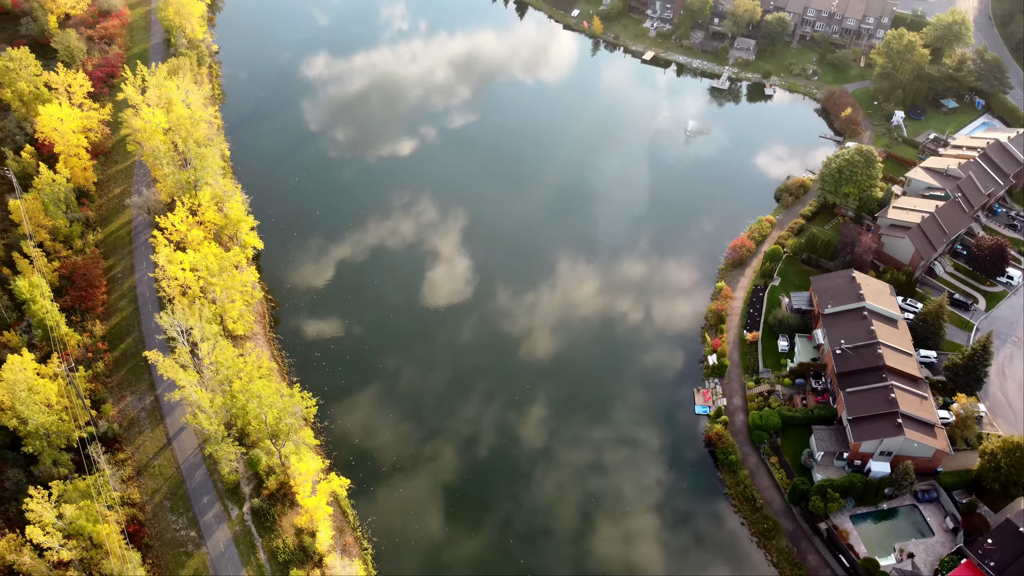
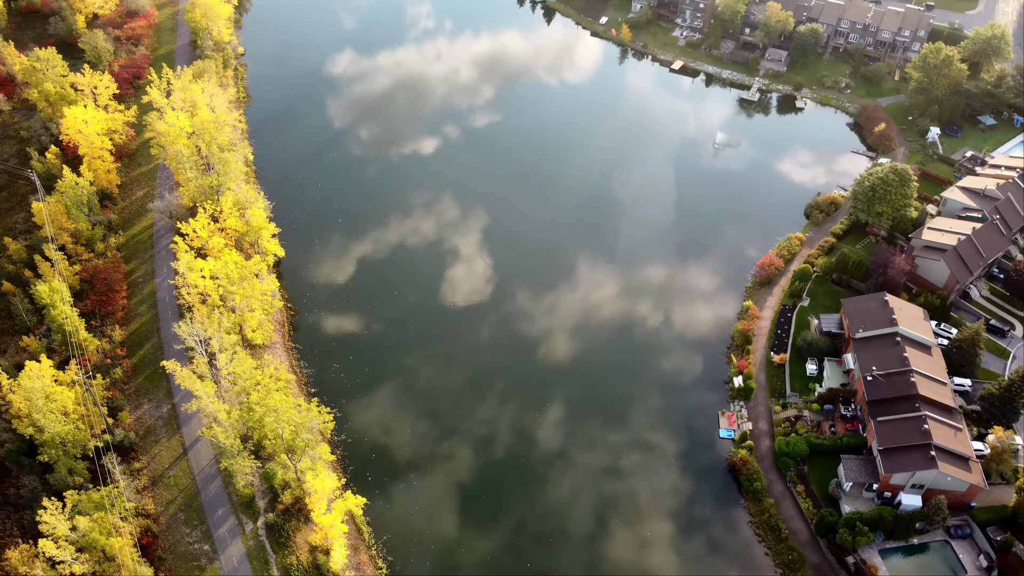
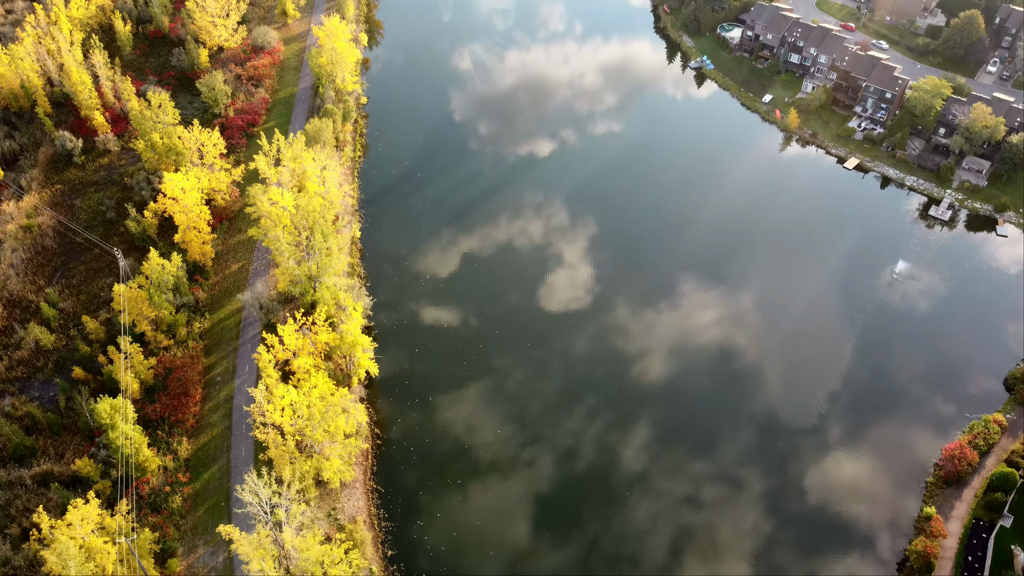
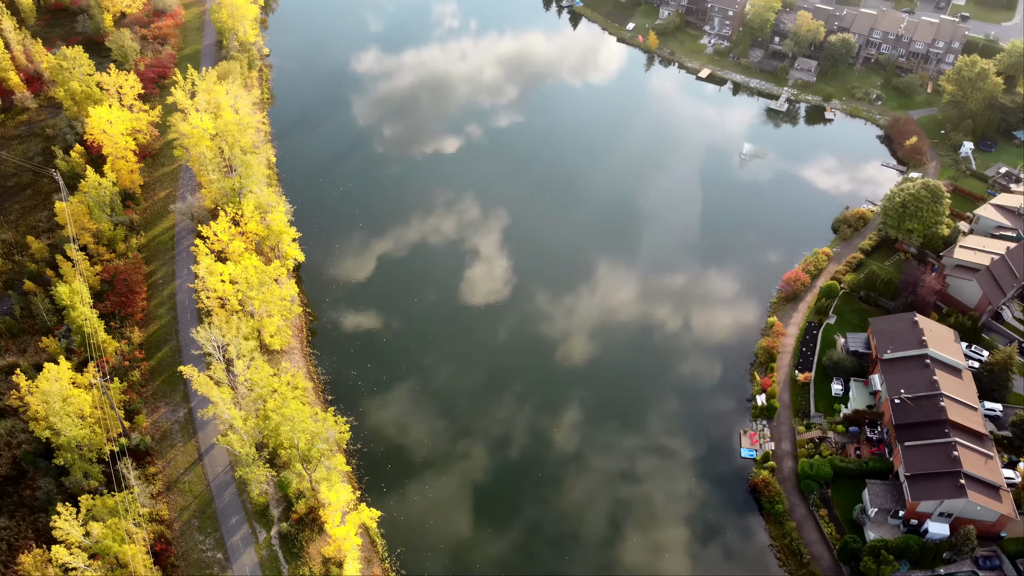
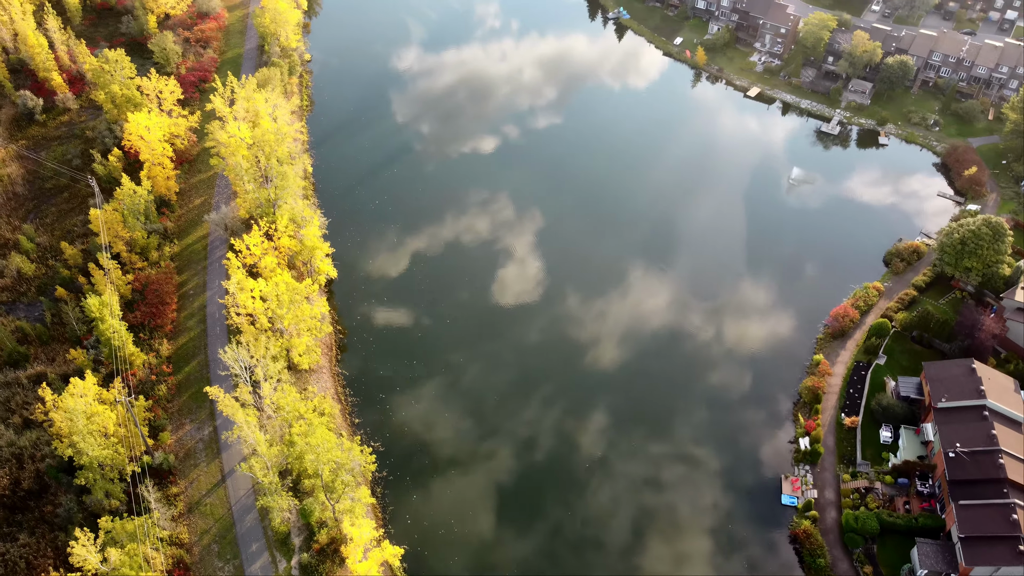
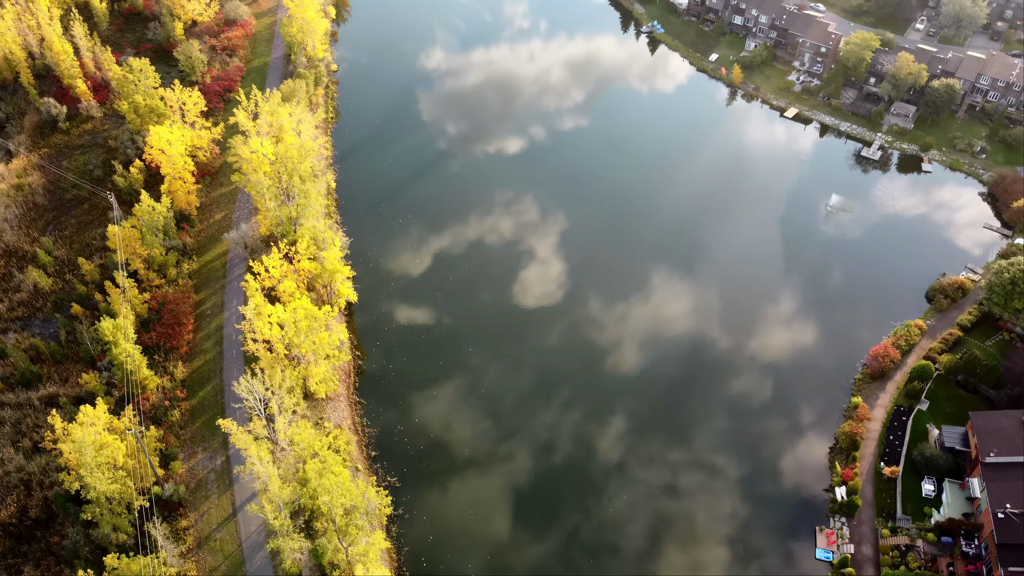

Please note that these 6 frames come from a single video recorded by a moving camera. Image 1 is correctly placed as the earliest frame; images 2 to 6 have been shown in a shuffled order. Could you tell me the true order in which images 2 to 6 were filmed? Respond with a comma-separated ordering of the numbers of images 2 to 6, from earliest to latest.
2, 4, 5, 6, 3
